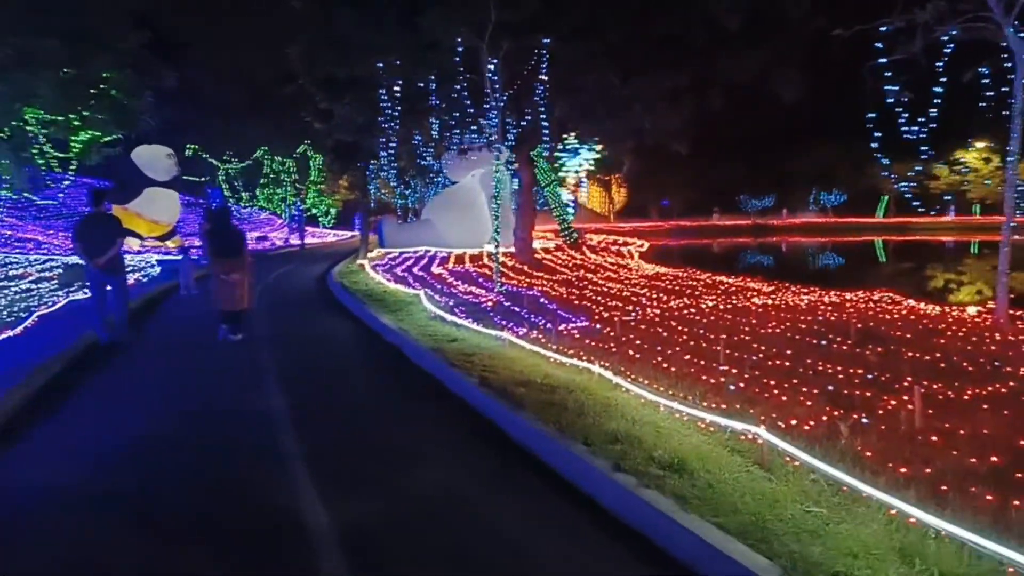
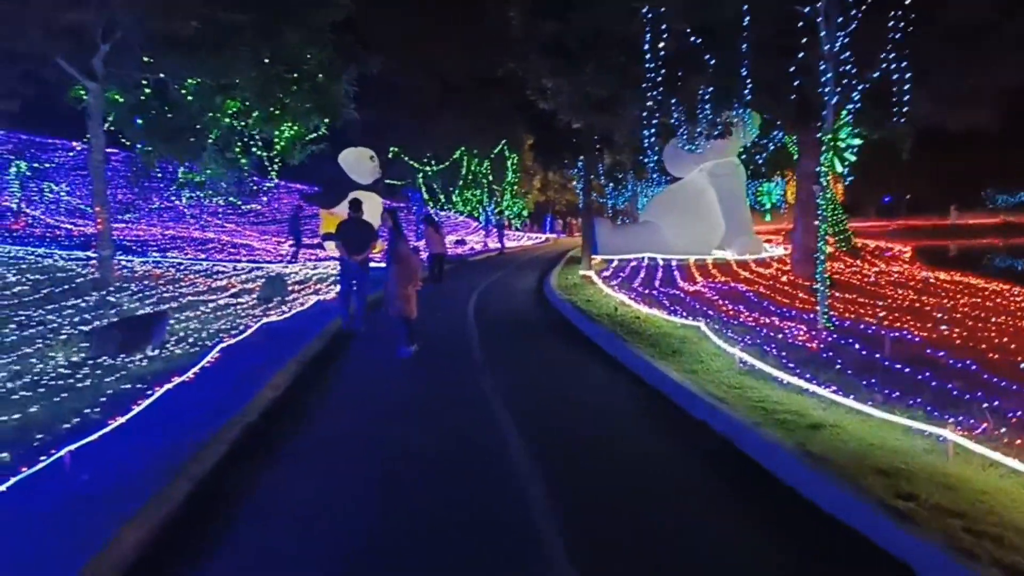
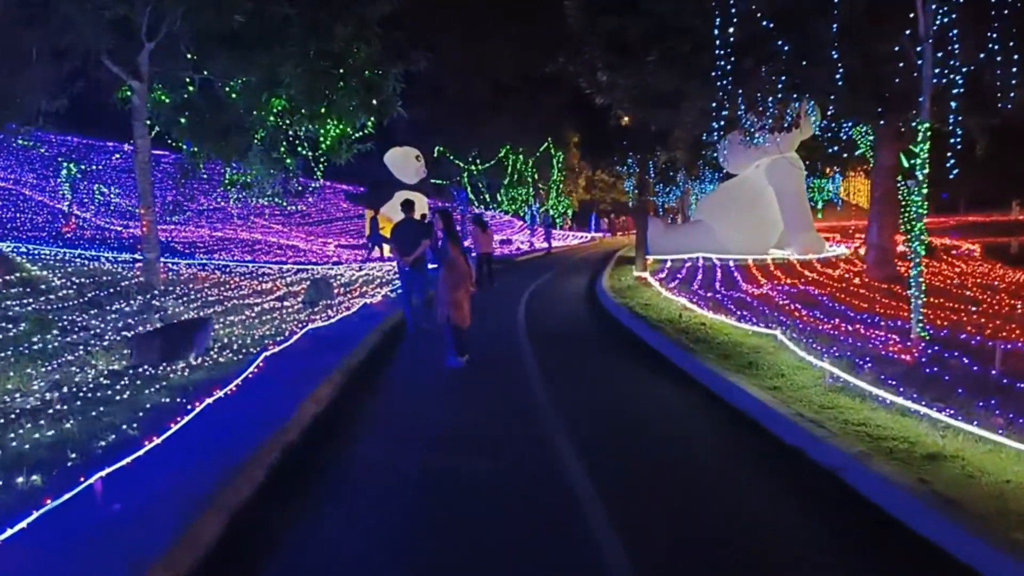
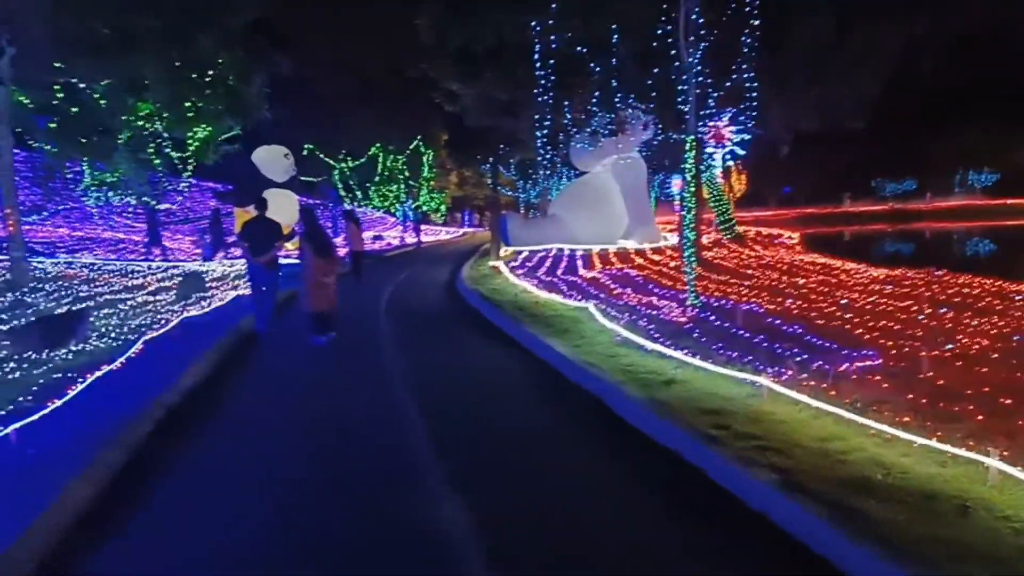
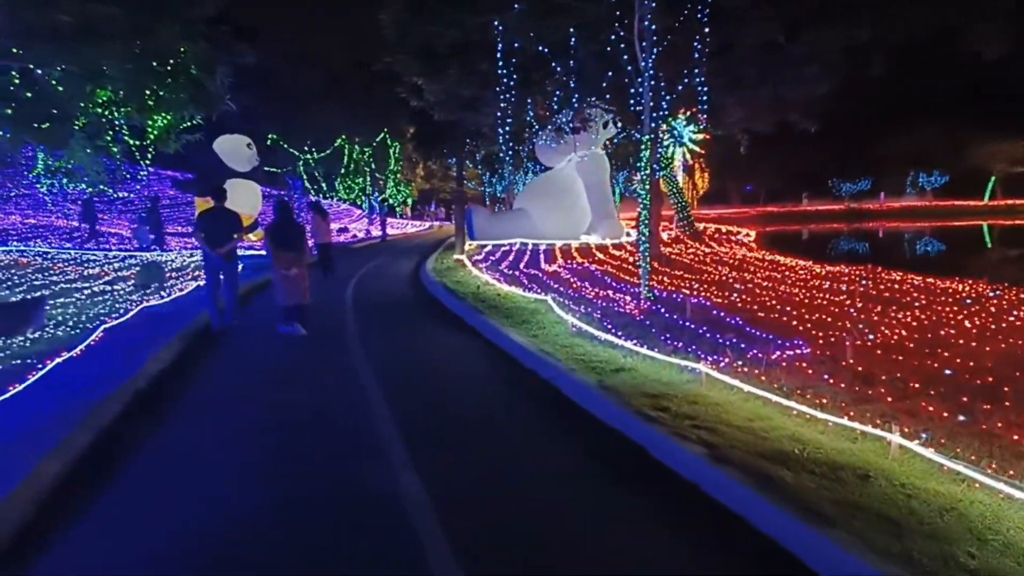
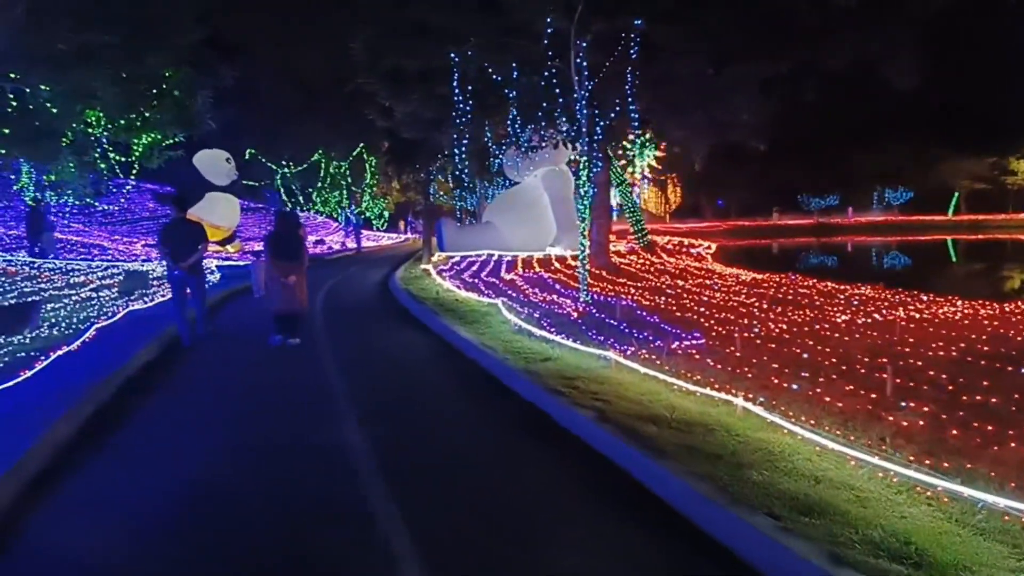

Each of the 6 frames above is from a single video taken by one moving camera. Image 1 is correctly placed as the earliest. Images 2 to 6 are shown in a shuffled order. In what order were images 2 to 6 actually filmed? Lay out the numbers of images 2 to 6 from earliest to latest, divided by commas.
6, 5, 4, 2, 3
